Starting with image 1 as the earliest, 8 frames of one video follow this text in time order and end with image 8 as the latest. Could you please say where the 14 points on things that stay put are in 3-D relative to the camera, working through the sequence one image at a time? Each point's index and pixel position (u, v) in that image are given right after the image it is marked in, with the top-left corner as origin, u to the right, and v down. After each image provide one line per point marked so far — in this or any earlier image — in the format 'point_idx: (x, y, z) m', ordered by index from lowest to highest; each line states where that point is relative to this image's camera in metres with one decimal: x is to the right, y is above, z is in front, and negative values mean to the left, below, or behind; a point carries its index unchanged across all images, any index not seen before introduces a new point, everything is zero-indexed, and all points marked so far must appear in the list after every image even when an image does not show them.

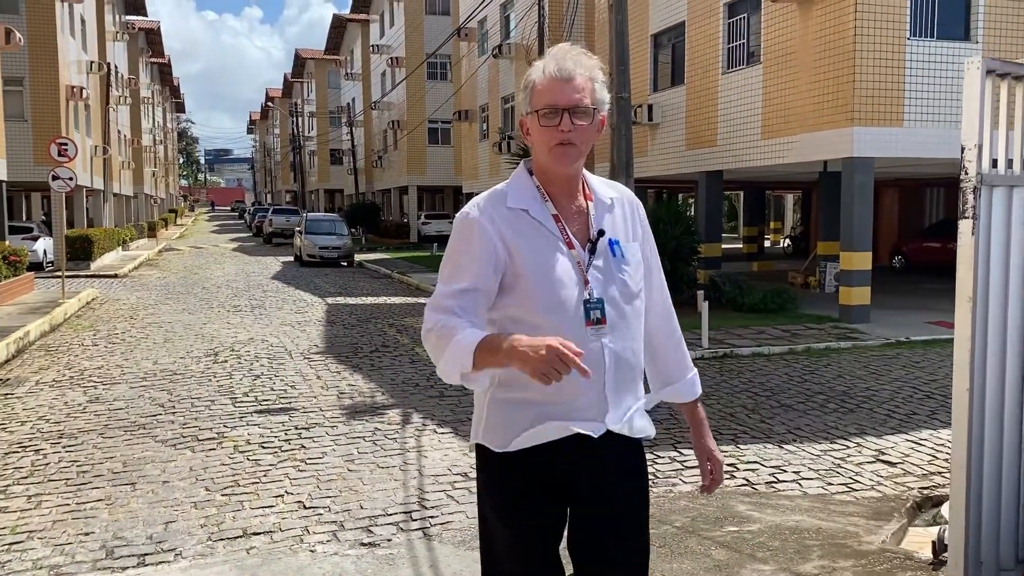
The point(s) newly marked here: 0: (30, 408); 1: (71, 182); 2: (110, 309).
0: (-4.3, -1.1, +7.9) m
1: (-8.5, +2.0, +17.2) m
2: (-7.0, -0.4, +15.5) m
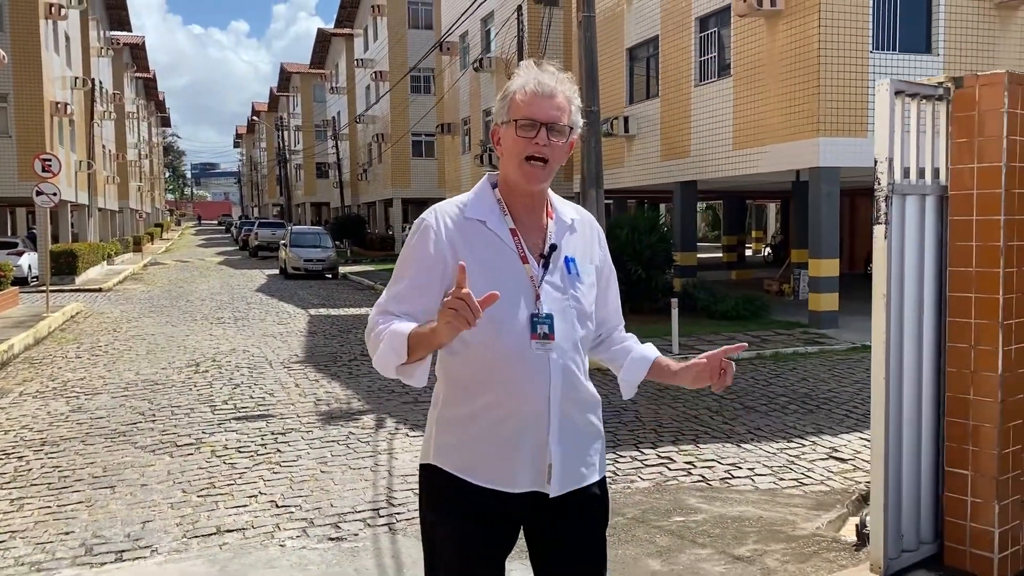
0: (-4.5, -1.2, +8.1) m
1: (-8.9, +1.8, +17.4) m
2: (-7.4, -0.6, +15.7) m
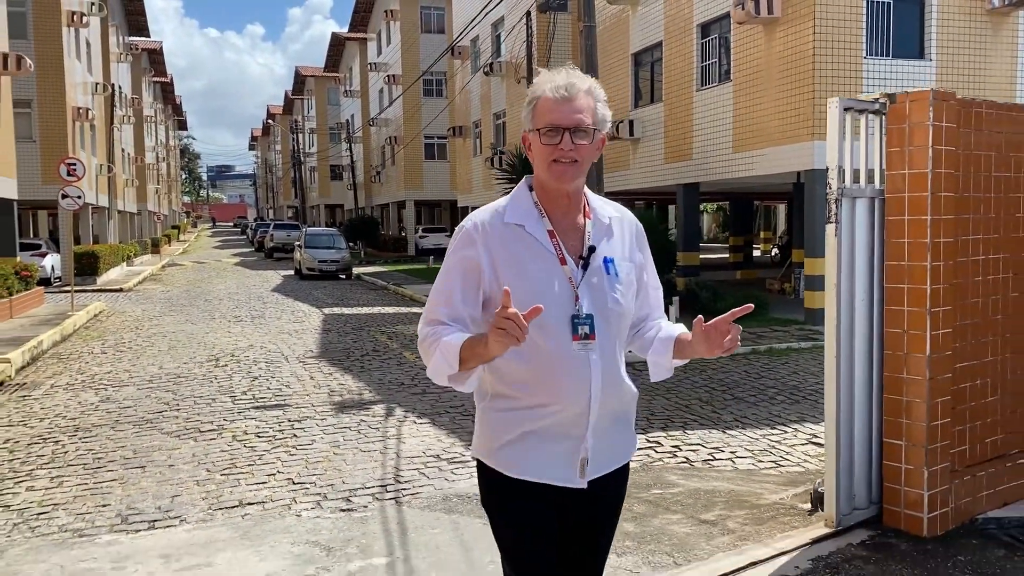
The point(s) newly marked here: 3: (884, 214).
0: (-4.5, -1.2, +8.6) m
1: (-8.8, +1.8, +18.0) m
2: (-7.2, -0.6, +16.3) m
3: (+1.6, +0.3, +4.0) m
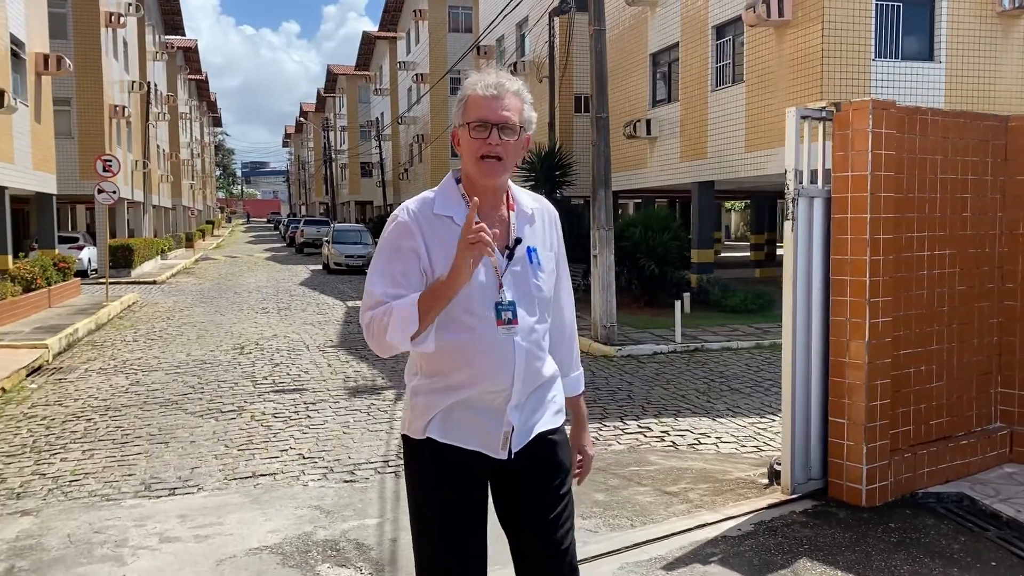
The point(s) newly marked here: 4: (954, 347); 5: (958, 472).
0: (-4.5, -1.0, +9.2) m
1: (-8.4, +1.9, +18.7) m
2: (-6.9, -0.4, +17.0) m
3: (+1.5, +0.4, +4.3) m
4: (+2.3, -0.3, +4.7) m
5: (+2.3, -1.0, +4.6) m
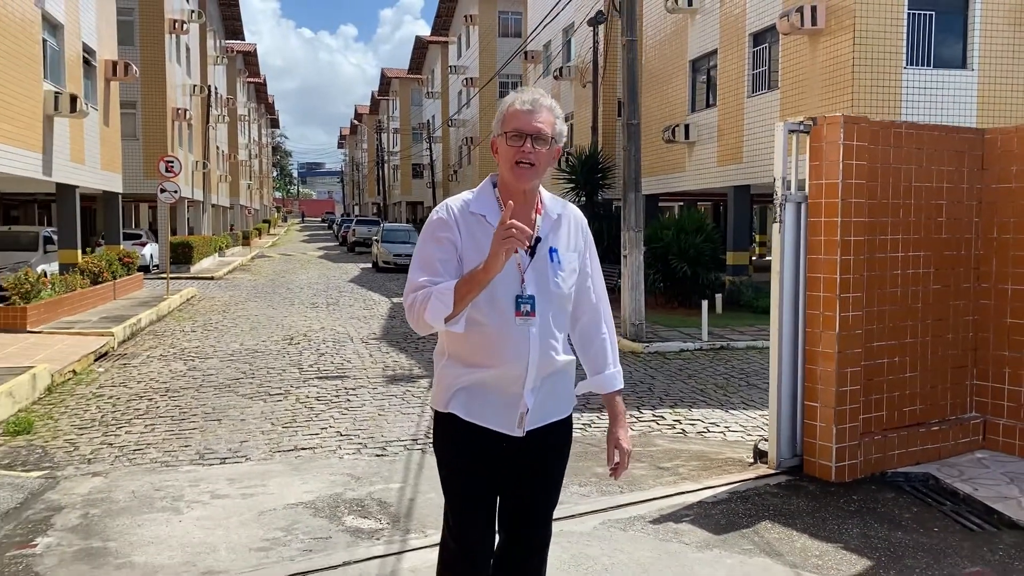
0: (-4.1, -1.0, +10.0) m
1: (-7.4, +2.1, +19.7) m
2: (-6.1, -0.3, +17.9) m
3: (+1.6, +0.4, +4.8) m
4: (+2.4, -0.3, +5.1) m
5: (+2.4, -0.9, +5.0) m
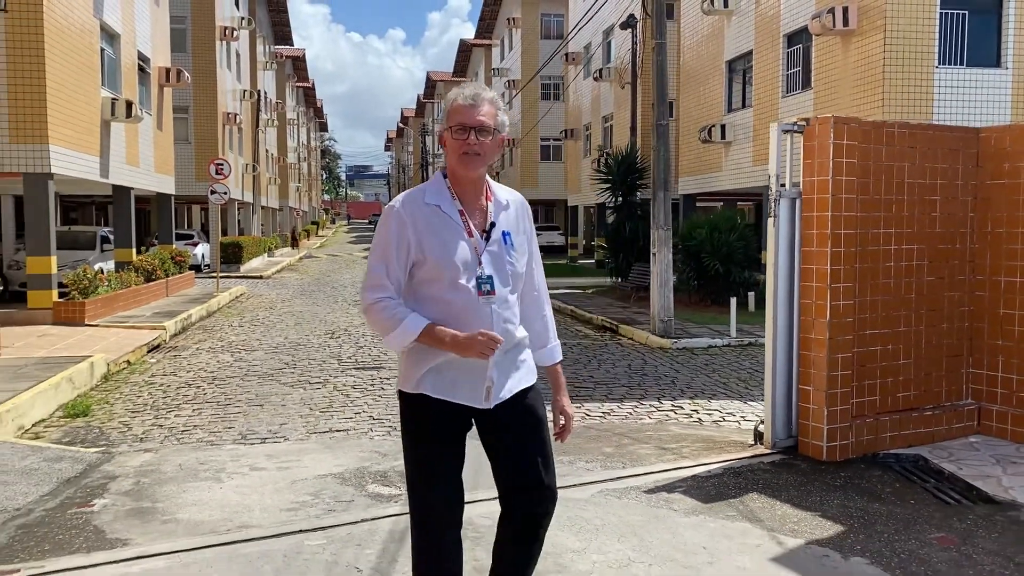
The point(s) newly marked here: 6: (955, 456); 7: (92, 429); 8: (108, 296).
0: (-3.8, -0.9, +10.6) m
1: (-6.6, +2.1, +20.5) m
2: (-5.4, -0.3, +18.6) m
3: (+1.7, +0.4, +5.1) m
4: (+2.5, -0.3, +5.3) m
5: (+2.4, -0.9, +5.3) m
6: (+2.5, -1.0, +5.0) m
7: (-3.4, -1.2, +7.3) m
8: (-6.3, -0.1, +14.0) m
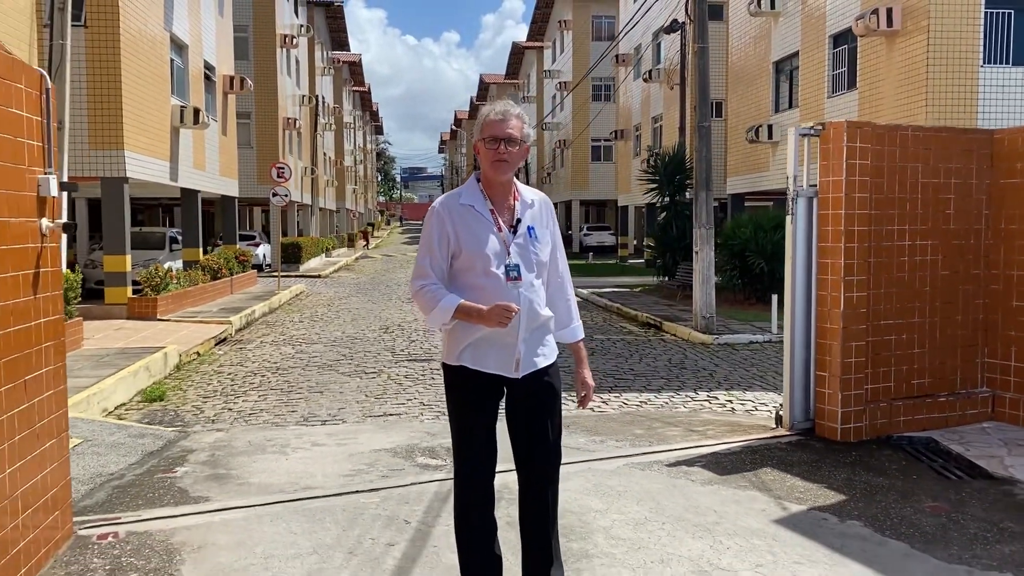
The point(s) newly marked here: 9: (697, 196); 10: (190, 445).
0: (-3.2, -0.8, +11.3) m
1: (-5.4, +2.2, +21.3) m
2: (-4.3, -0.2, +19.3) m
3: (+1.9, +0.5, +5.5) m
4: (+2.7, -0.2, +5.6) m
5: (+2.7, -0.9, +5.6) m
6: (+2.7, -0.9, +5.3) m
7: (-3.1, -1.1, +8.0) m
8: (-5.6, -0.1, +14.8) m
9: (+2.6, +1.3, +12.3) m
10: (-2.3, -1.1, +6.3) m
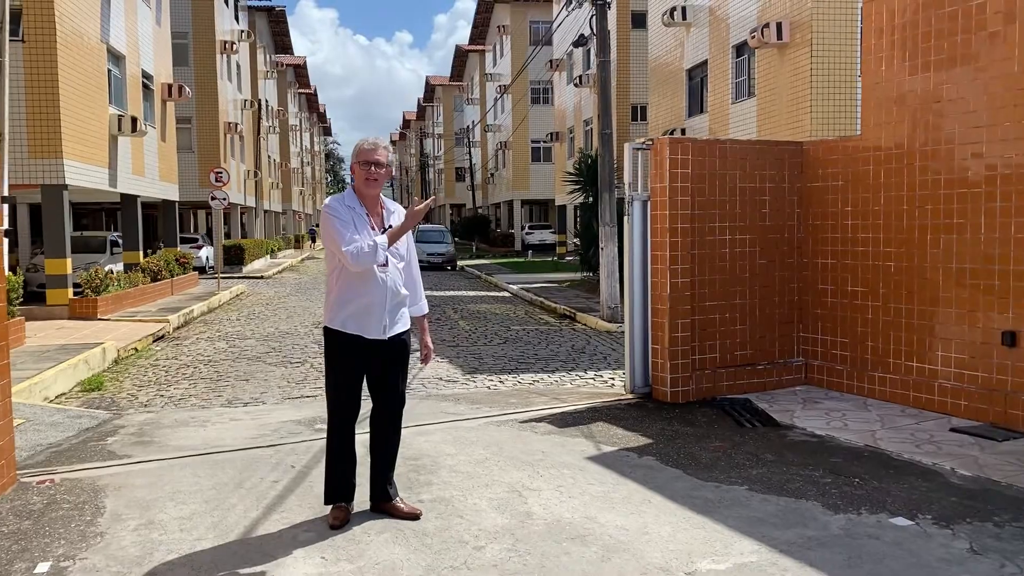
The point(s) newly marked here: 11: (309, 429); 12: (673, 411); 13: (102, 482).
0: (-4.3, -0.8, +12.1) m
1: (-7.1, +2.1, +22.0) m
2: (-5.9, -0.2, +20.1) m
3: (+1.0, +0.6, +6.5) m
4: (+1.9, -0.1, +6.8) m
5: (+1.8, -0.8, +6.7) m
6: (+1.9, -0.8, +6.5) m
7: (-4.0, -1.1, +8.8) m
8: (-6.9, -0.1, +15.5) m
9: (+1.4, +1.4, +13.4) m
10: (-3.1, -1.1, +7.2) m
11: (-1.4, -1.0, +6.0) m
12: (+1.1, -0.9, +6.1) m
13: (-2.2, -1.0, +4.7) m
